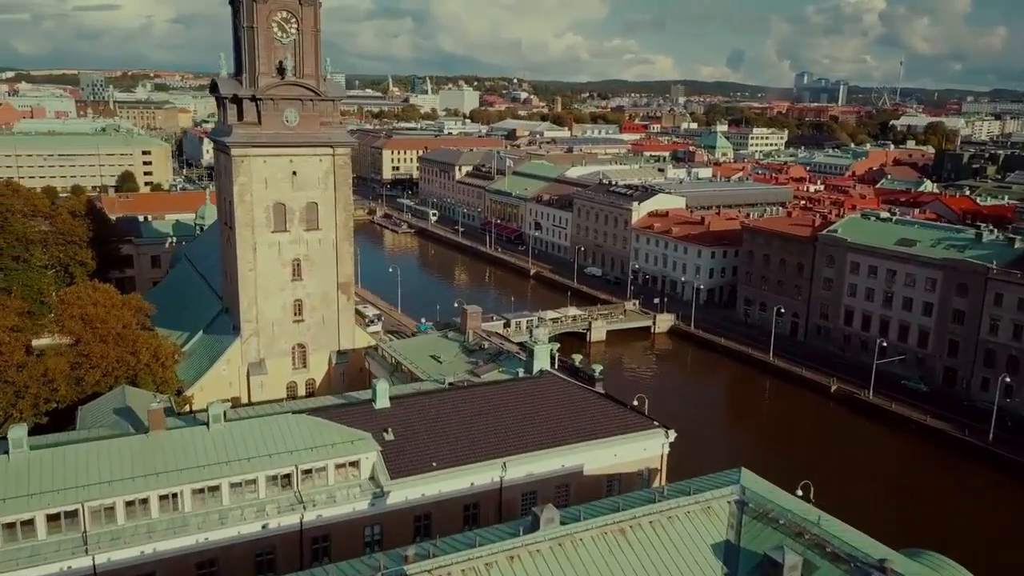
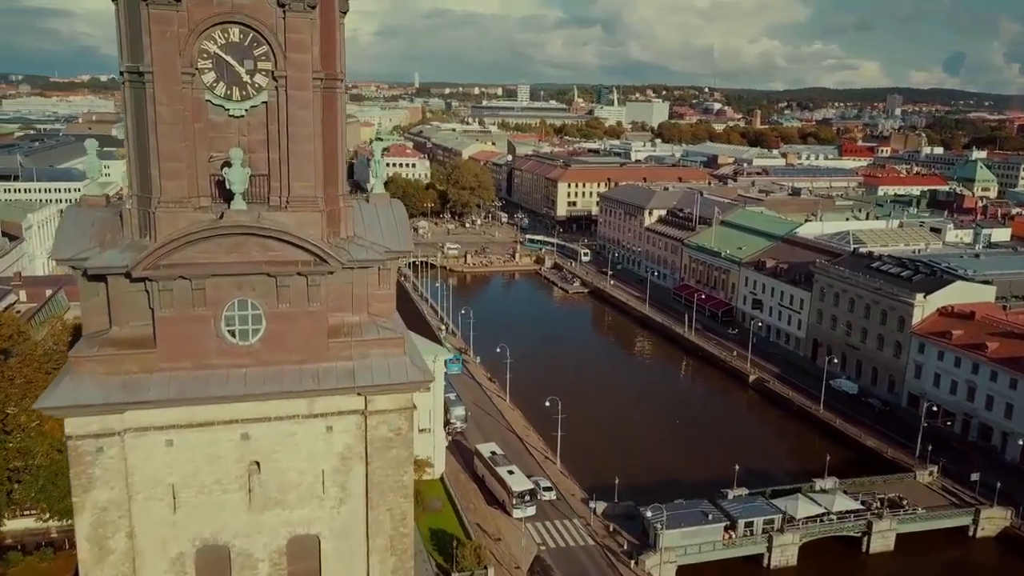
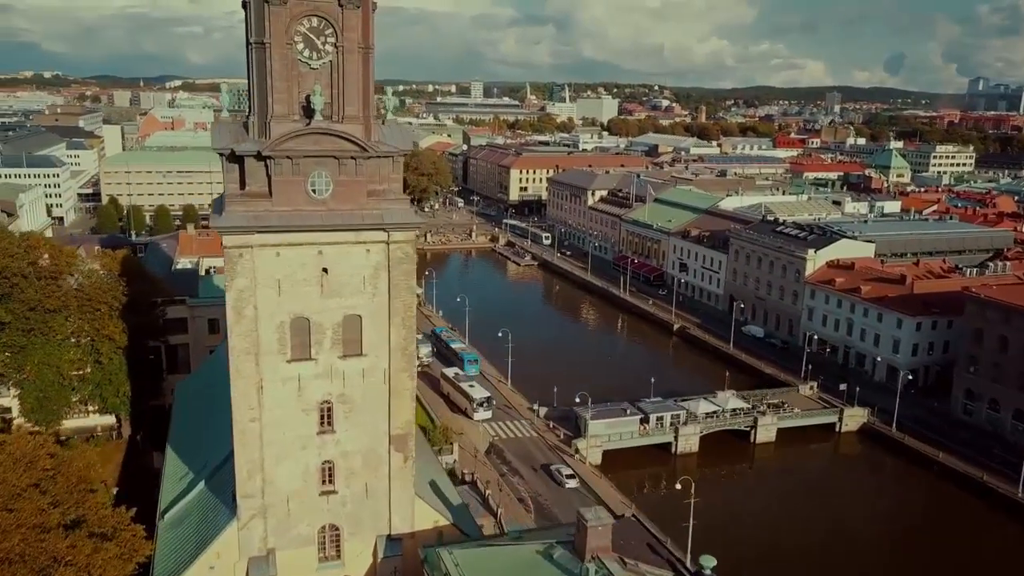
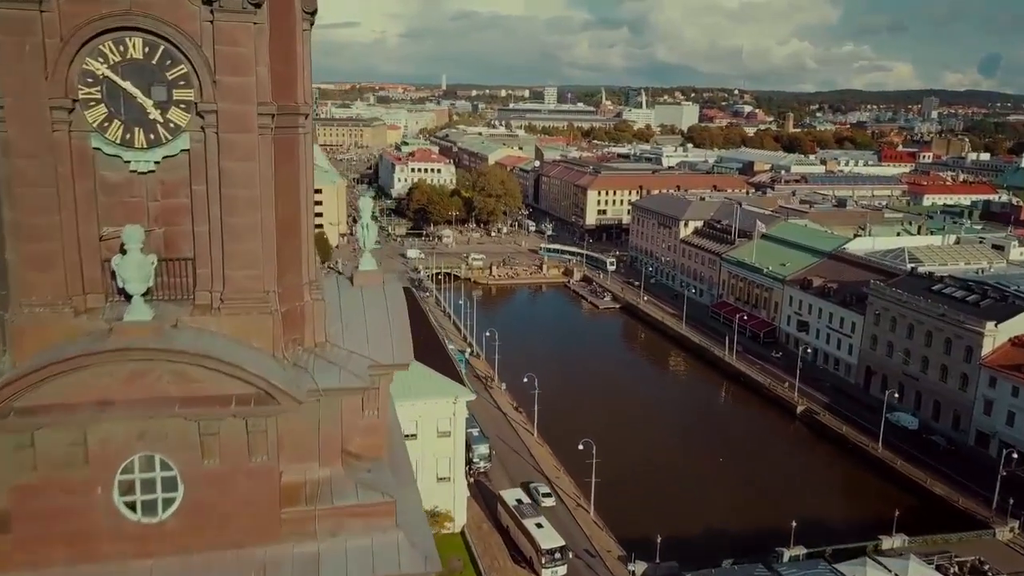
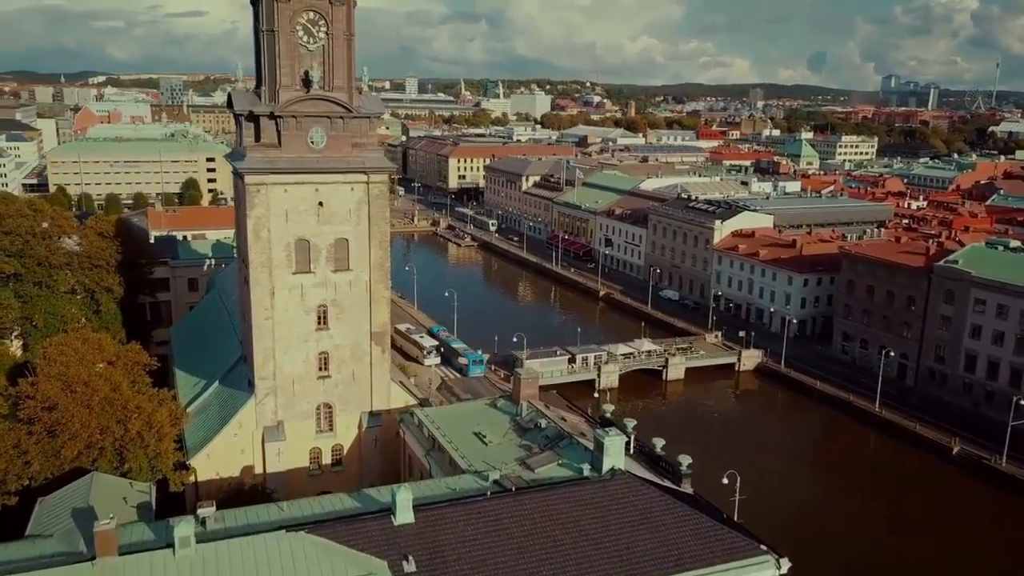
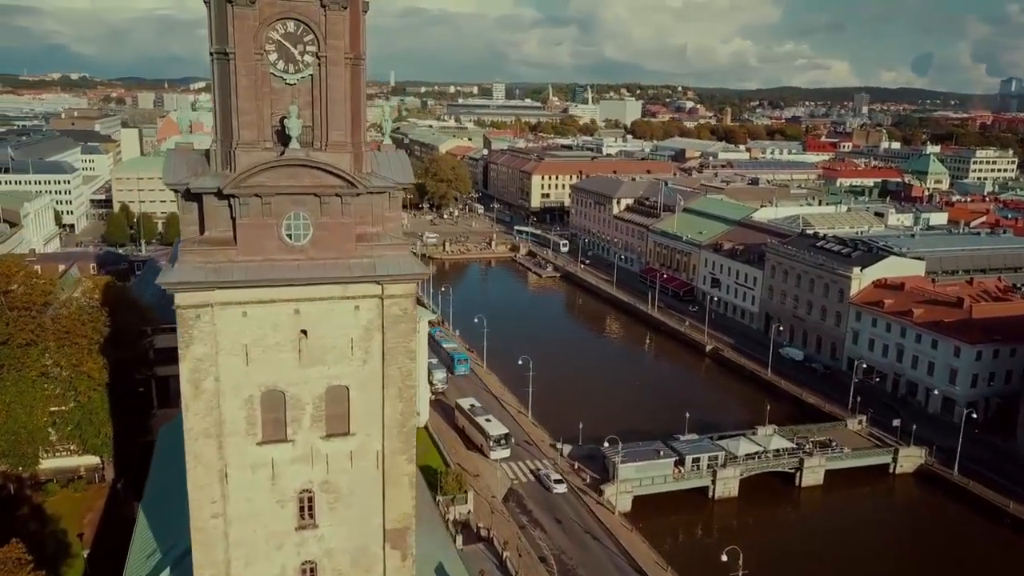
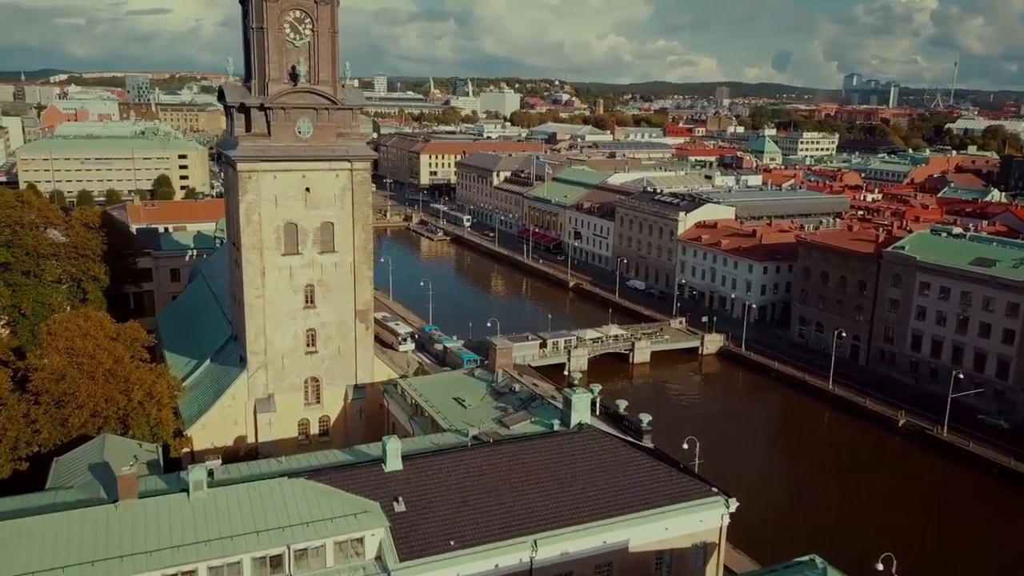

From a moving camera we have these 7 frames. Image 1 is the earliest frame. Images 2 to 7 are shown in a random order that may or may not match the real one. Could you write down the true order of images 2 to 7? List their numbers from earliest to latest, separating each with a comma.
7, 5, 3, 6, 2, 4
